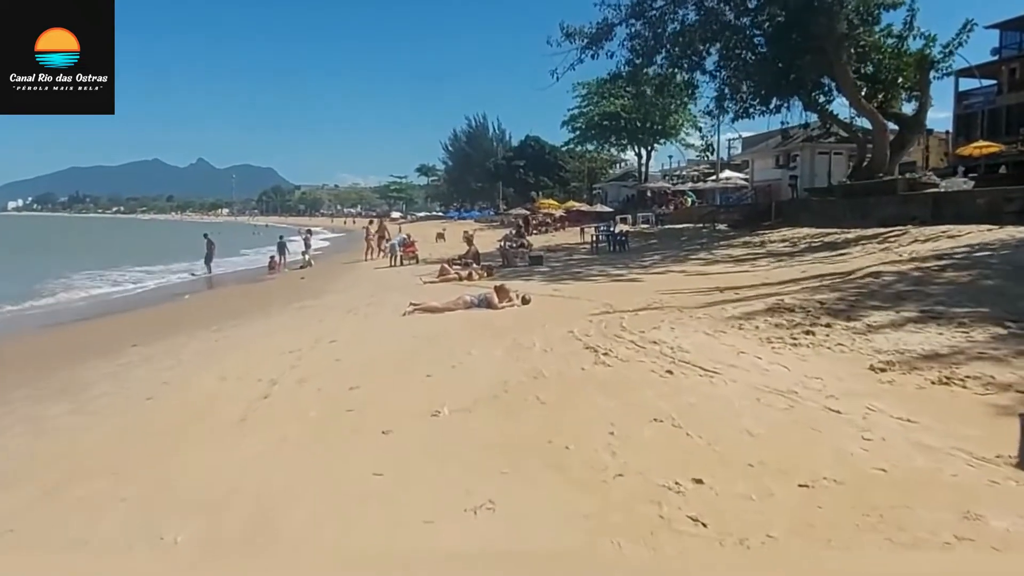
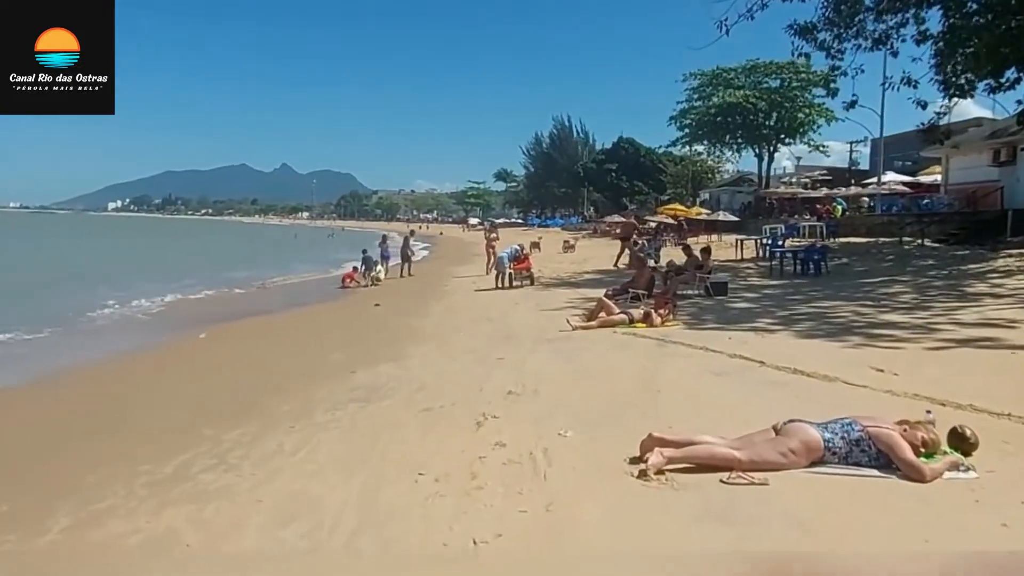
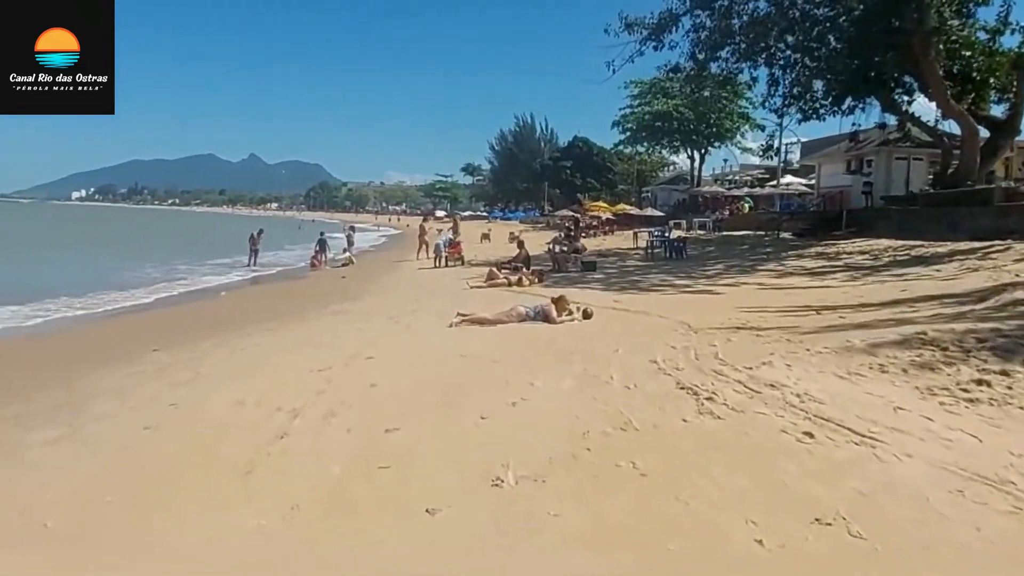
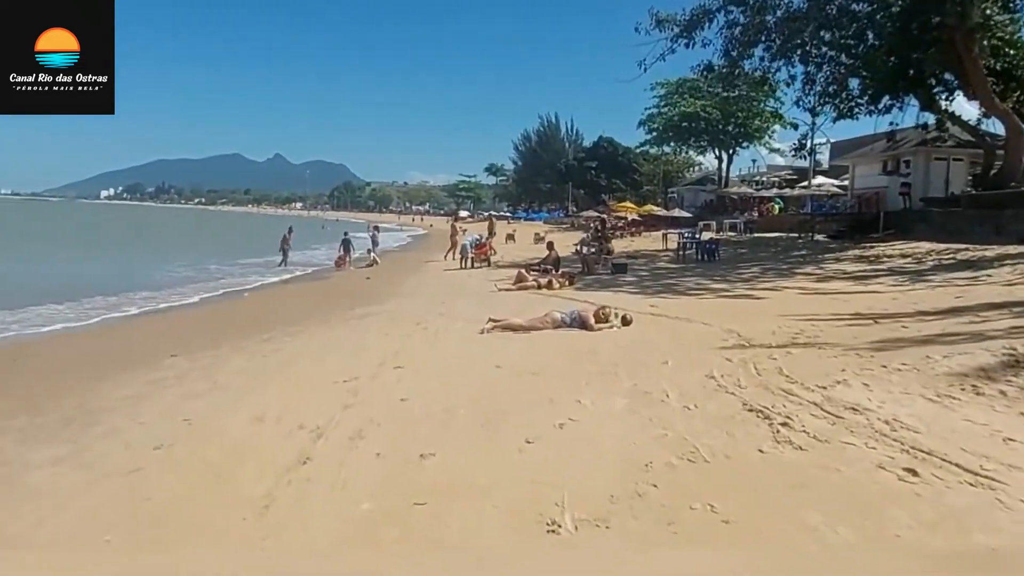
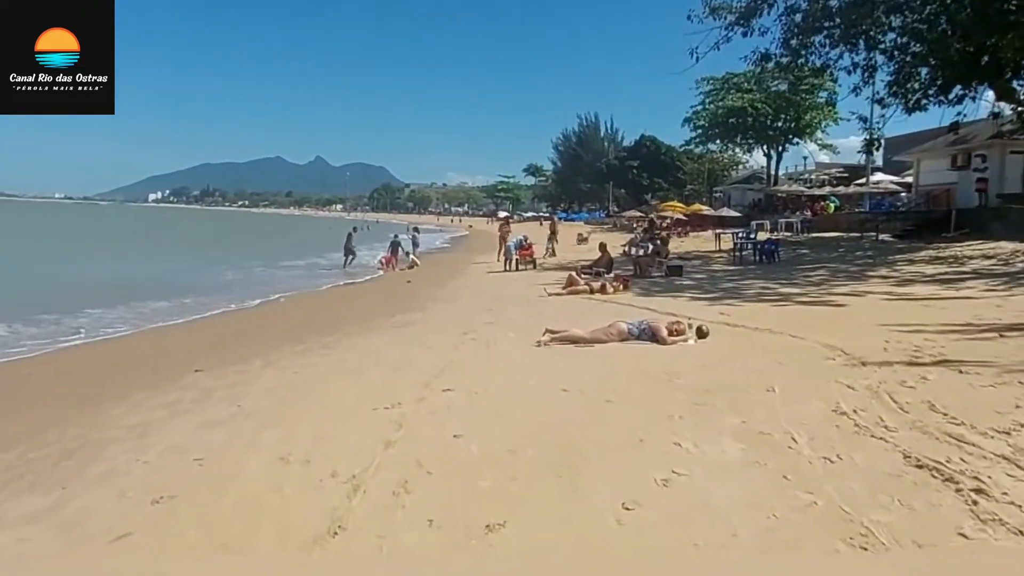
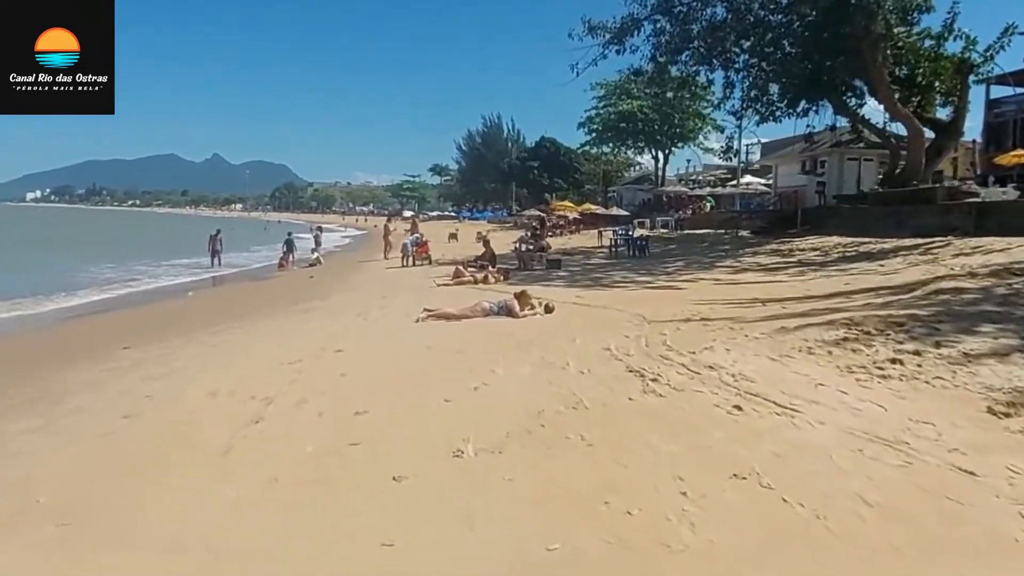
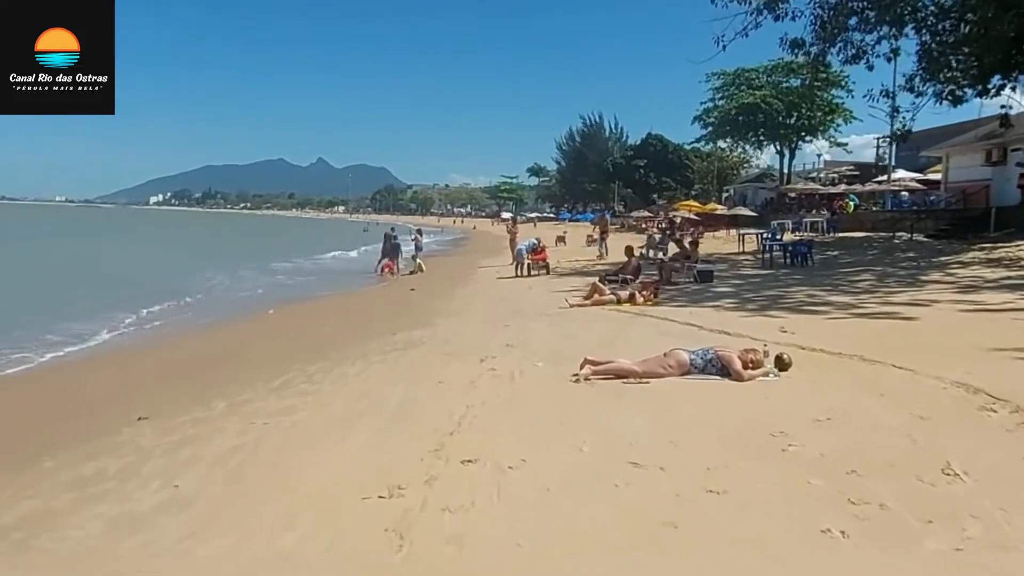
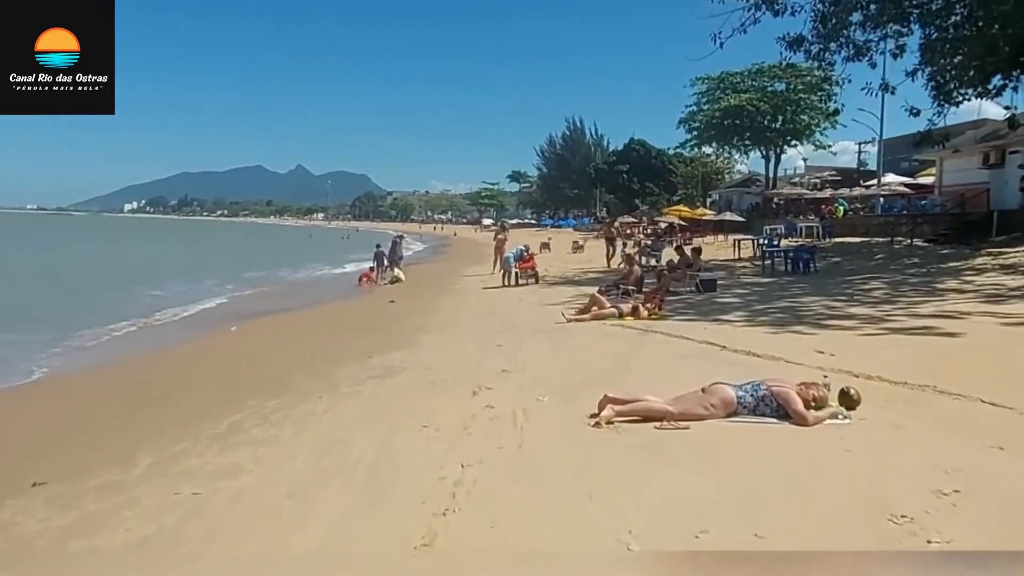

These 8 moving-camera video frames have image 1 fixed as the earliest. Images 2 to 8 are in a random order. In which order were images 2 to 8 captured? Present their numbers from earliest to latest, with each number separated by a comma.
6, 3, 4, 5, 7, 8, 2
